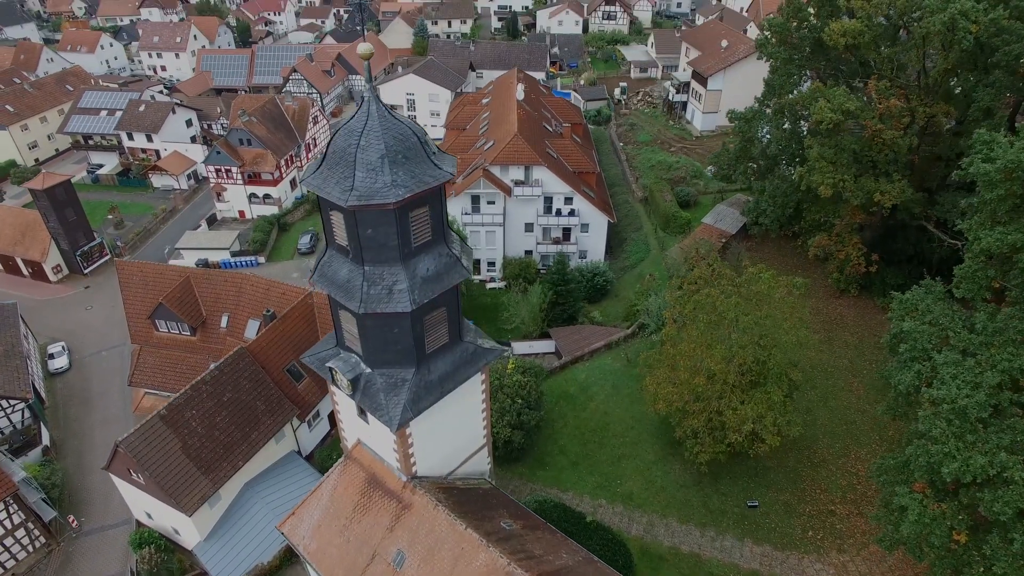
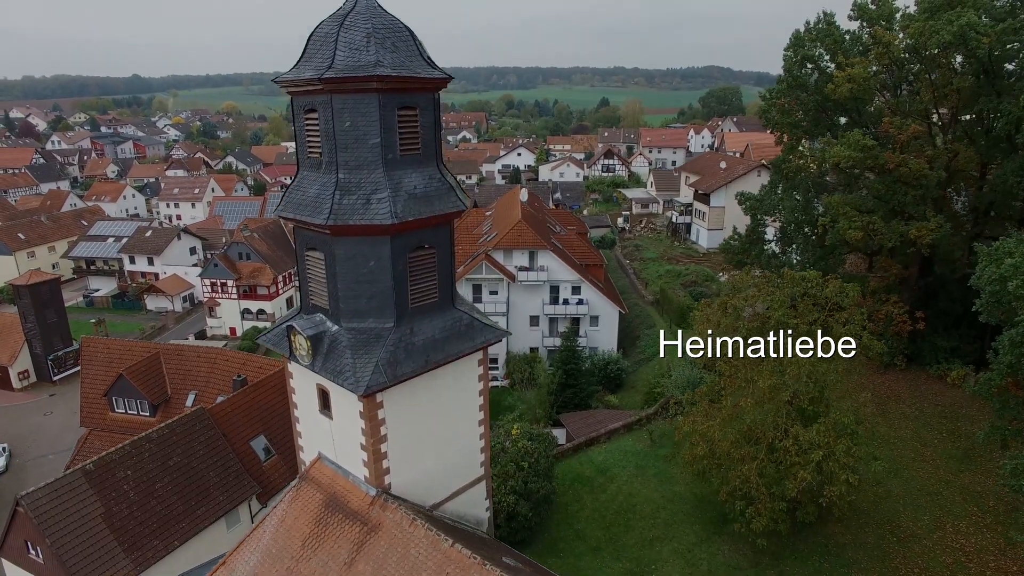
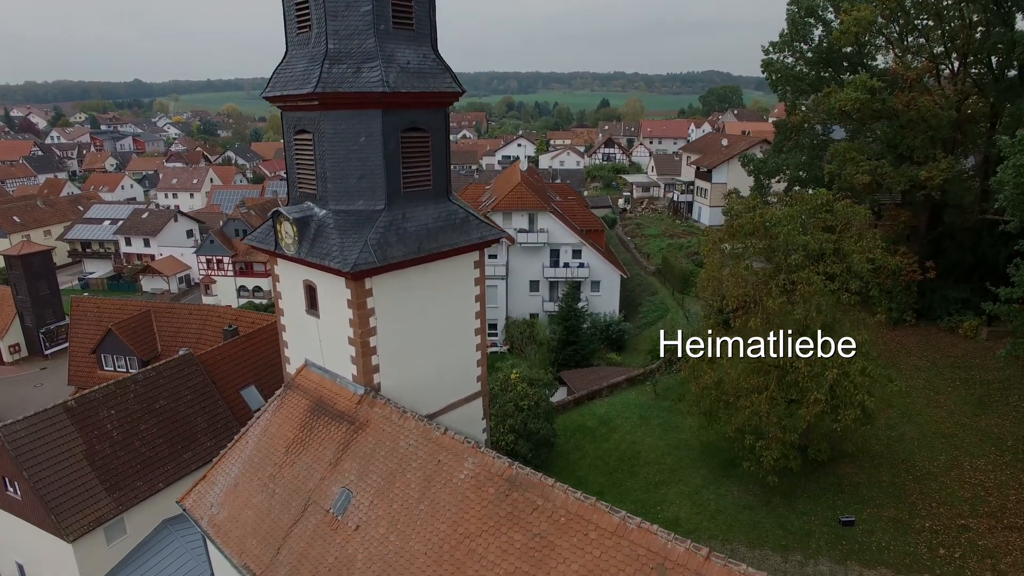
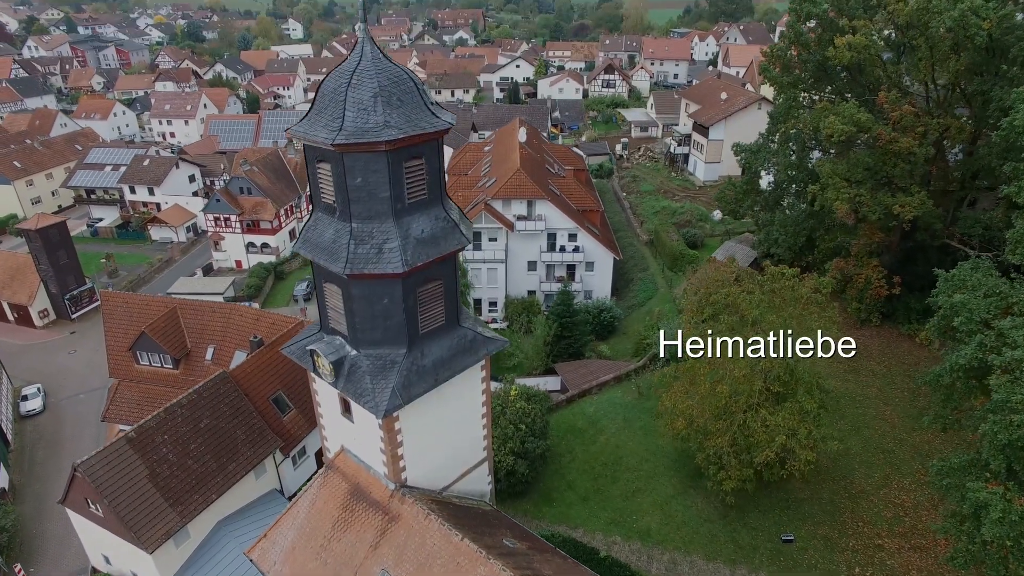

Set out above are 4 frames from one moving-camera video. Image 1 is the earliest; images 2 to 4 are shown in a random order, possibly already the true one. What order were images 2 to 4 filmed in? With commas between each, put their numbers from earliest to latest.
4, 2, 3
